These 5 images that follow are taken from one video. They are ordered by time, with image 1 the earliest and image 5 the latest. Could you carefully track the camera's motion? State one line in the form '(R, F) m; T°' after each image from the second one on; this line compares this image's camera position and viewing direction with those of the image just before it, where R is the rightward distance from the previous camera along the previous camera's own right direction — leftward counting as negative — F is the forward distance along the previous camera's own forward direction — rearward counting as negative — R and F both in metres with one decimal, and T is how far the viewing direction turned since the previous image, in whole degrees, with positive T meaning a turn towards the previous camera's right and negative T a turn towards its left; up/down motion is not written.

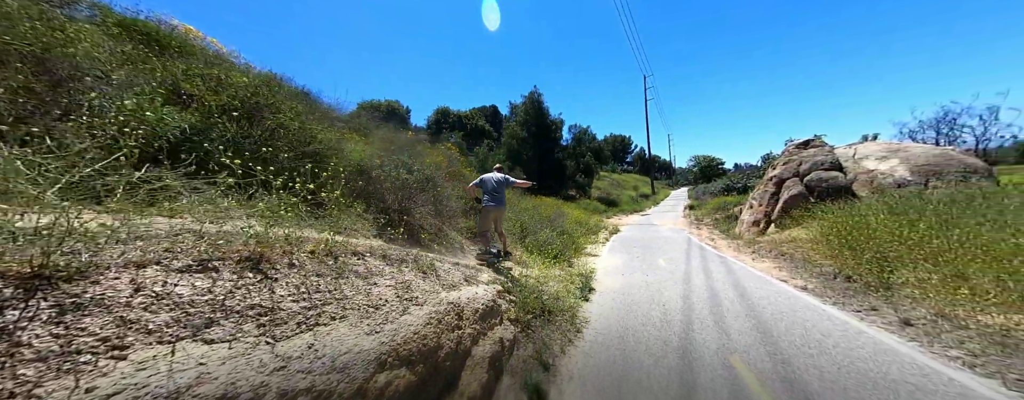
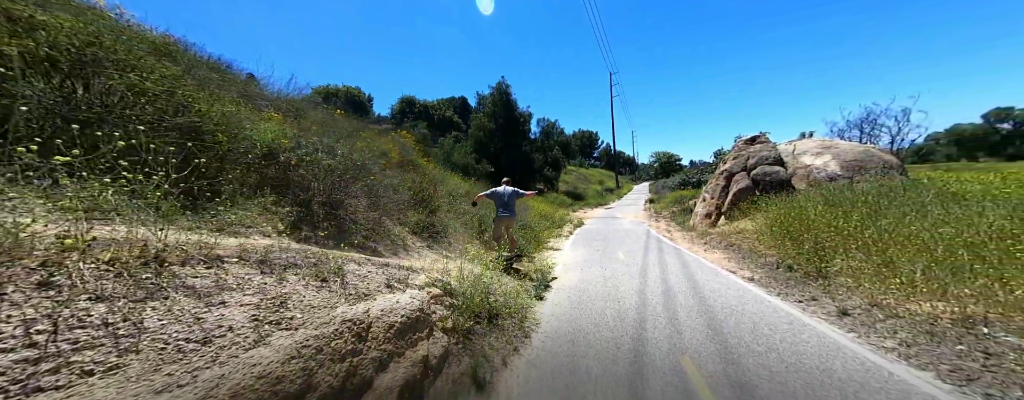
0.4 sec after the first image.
(+0.3, +0.5) m; +6°
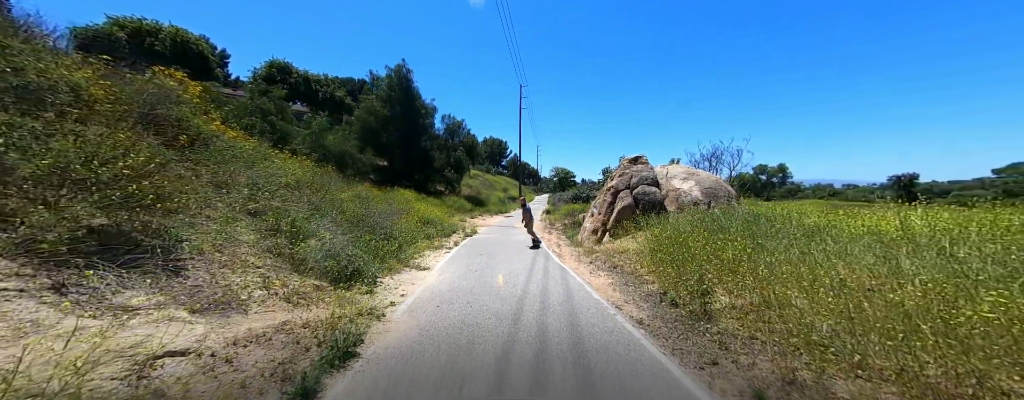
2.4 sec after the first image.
(+1.3, +2.3) m; +18°
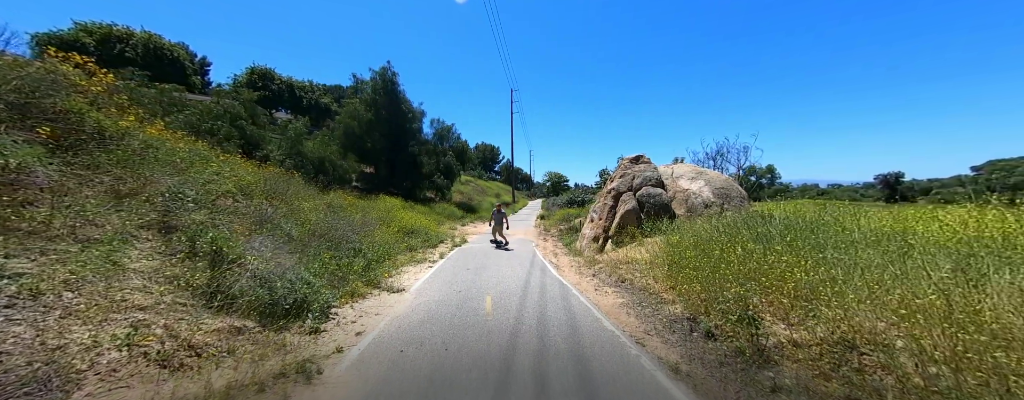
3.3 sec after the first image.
(+0.1, +1.4) m; +1°
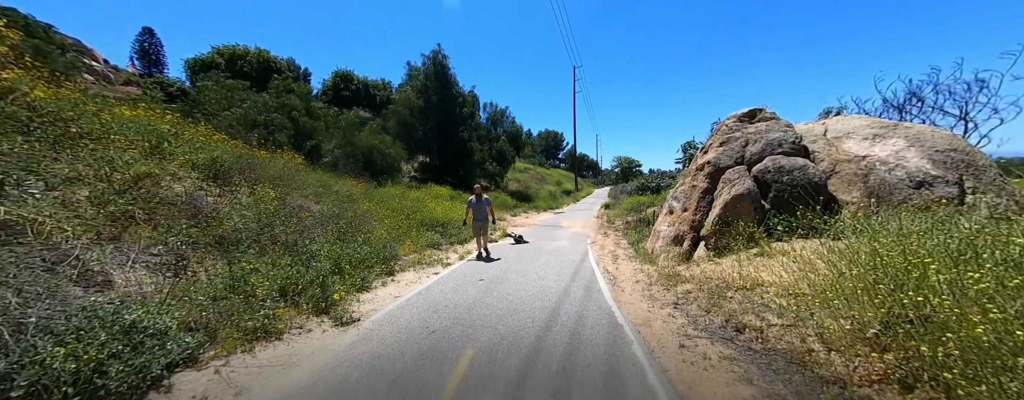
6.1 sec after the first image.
(+0.8, +3.4) m; -13°
